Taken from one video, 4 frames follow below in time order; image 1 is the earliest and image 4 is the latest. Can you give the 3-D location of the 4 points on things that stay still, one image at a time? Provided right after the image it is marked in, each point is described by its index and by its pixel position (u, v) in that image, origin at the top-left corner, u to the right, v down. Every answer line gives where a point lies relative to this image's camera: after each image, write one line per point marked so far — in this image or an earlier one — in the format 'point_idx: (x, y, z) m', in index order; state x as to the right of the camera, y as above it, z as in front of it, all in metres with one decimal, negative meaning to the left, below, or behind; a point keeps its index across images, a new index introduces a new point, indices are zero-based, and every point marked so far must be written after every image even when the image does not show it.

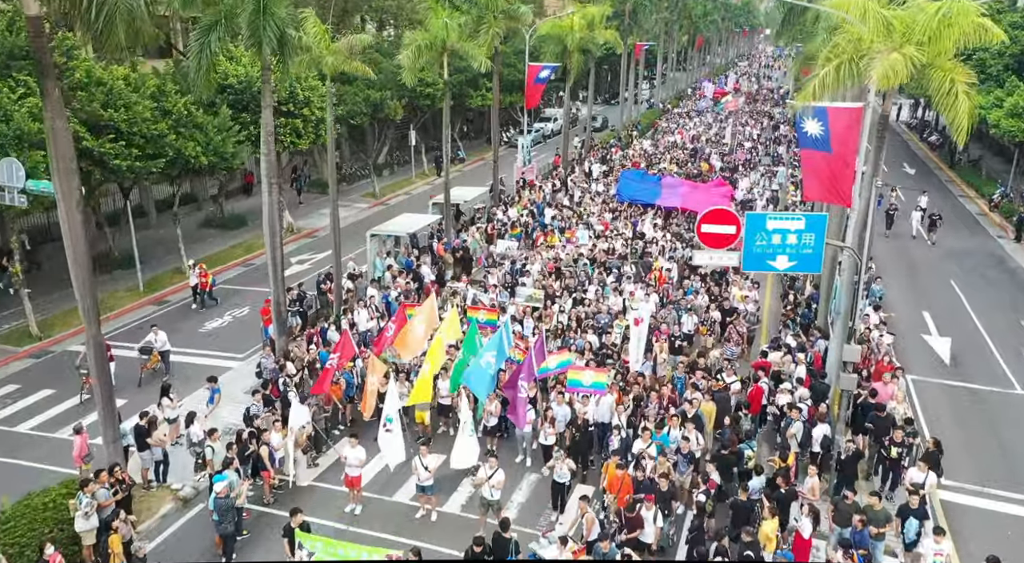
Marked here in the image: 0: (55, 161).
0: (-7.5, +2.0, +14.2) m
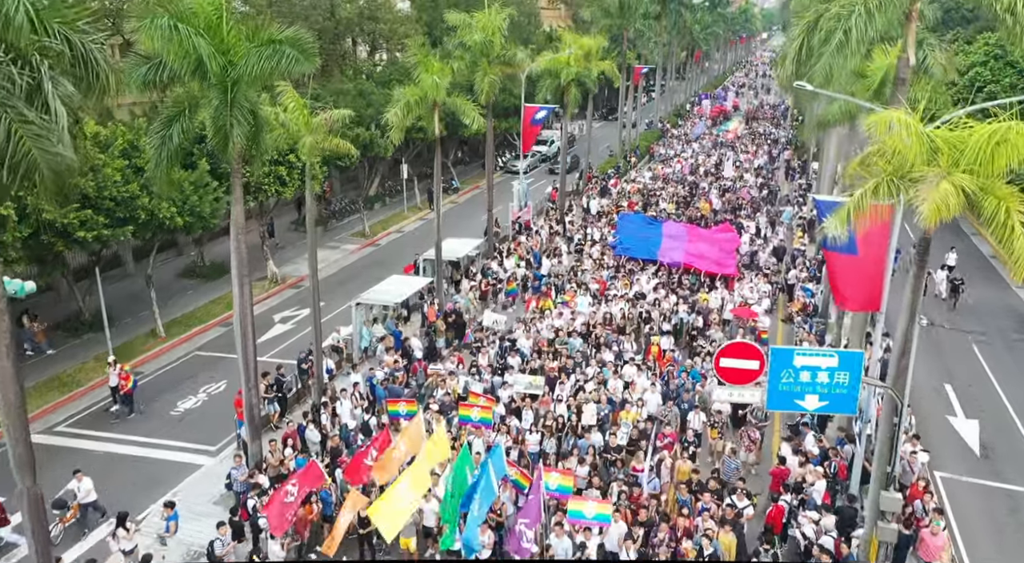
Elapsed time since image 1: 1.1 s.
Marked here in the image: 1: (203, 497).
0: (-7.6, -0.2, +12.4) m
1: (-7.0, -4.9, +19.6) m
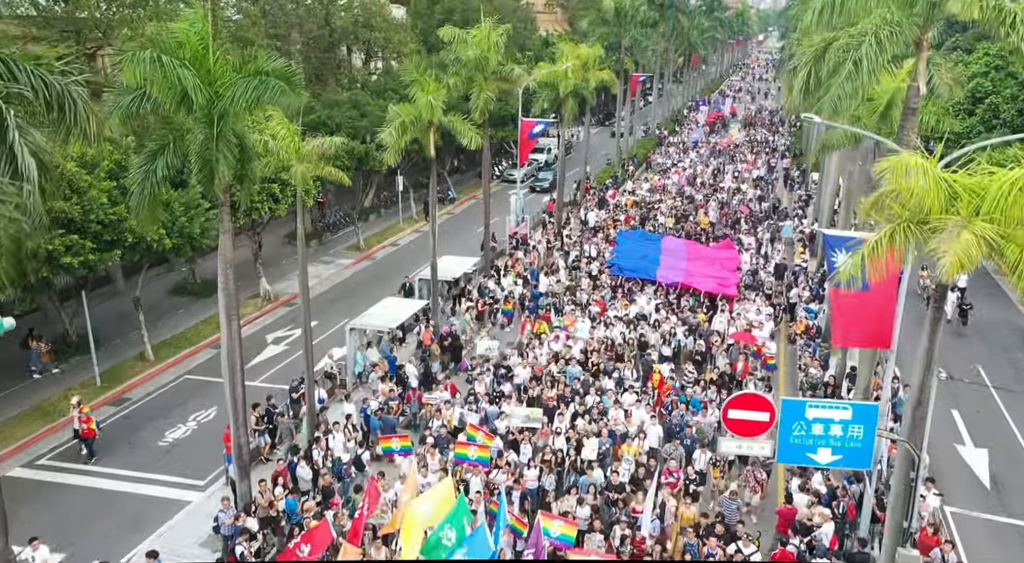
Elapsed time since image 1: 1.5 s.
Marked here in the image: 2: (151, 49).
0: (-7.7, -0.9, +11.8) m
1: (-7.0, -5.6, +18.9) m
2: (-6.4, +4.1, +15.3) m
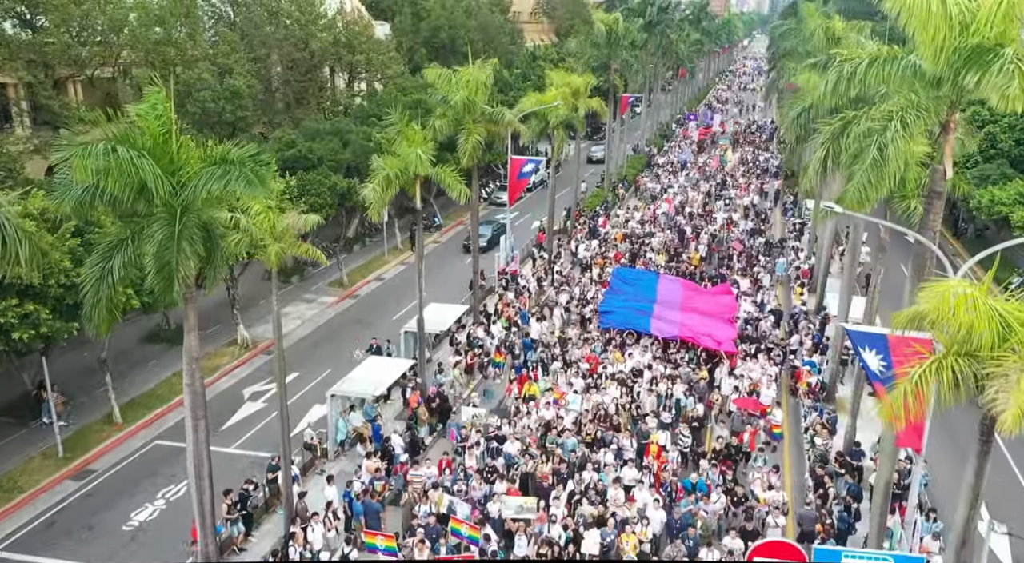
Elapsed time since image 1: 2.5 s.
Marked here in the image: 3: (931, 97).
0: (-7.7, -2.7, +10.2) m
1: (-7.1, -7.4, +17.3) m
2: (-6.5, +2.3, +13.7) m
3: (+8.0, +3.6, +16.5) m
